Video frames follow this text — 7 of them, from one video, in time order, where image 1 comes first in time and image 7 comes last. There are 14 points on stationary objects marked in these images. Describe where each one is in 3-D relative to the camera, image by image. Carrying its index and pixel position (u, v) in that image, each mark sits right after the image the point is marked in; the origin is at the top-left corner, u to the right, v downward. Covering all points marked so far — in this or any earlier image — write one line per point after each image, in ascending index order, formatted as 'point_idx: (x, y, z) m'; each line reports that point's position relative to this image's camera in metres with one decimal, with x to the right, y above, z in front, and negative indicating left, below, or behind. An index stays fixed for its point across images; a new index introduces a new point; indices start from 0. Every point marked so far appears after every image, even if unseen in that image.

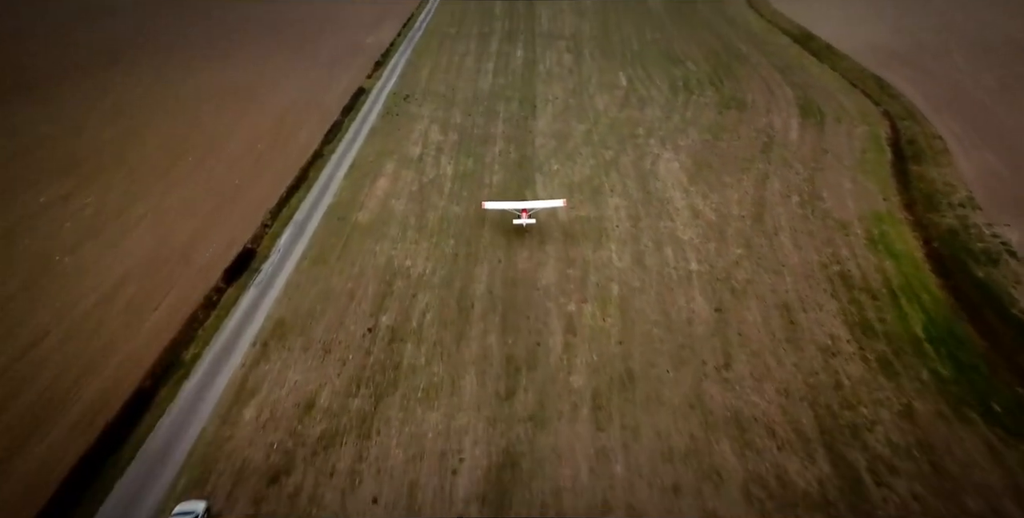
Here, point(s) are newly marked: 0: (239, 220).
0: (-8.9, +1.3, +15.0) m
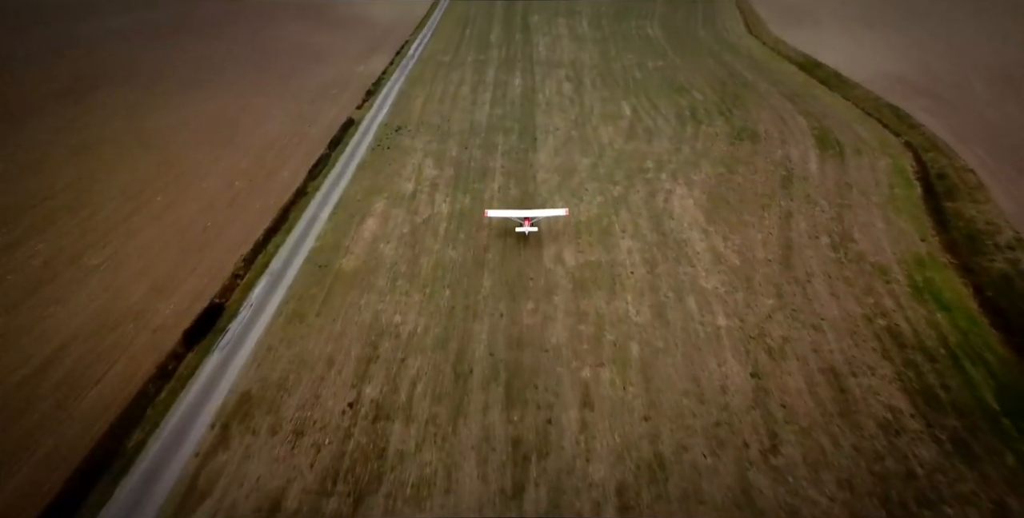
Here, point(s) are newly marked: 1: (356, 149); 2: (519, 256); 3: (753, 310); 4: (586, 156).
0: (-8.8, -0.3, +13.3) m
1: (-6.7, +4.7, +19.7) m
2: (+0.2, +0.1, +14.2) m
3: (+6.4, -1.3, +12.2) m
4: (+3.2, +4.3, +19.5) m
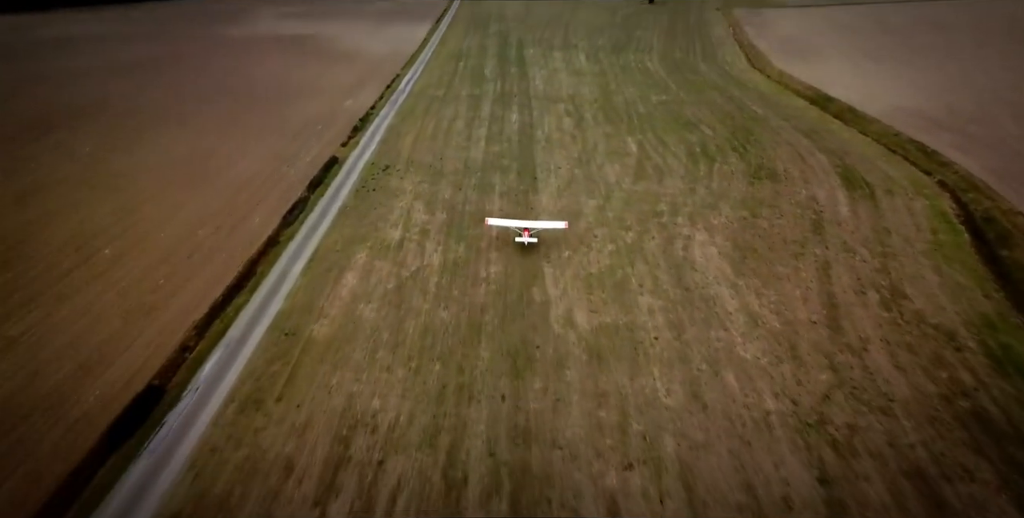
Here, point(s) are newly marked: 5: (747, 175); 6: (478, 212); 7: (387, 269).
0: (-8.7, -1.9, +11.2) m
1: (-6.7, +2.6, +17.8) m
2: (+0.2, -1.5, +12.2) m
3: (+6.5, -2.8, +10.2) m
4: (+3.1, +2.4, +17.8) m
5: (+9.7, +3.4, +19.1) m
6: (-1.3, +1.7, +17.0) m
7: (-3.7, -0.3, +13.8) m
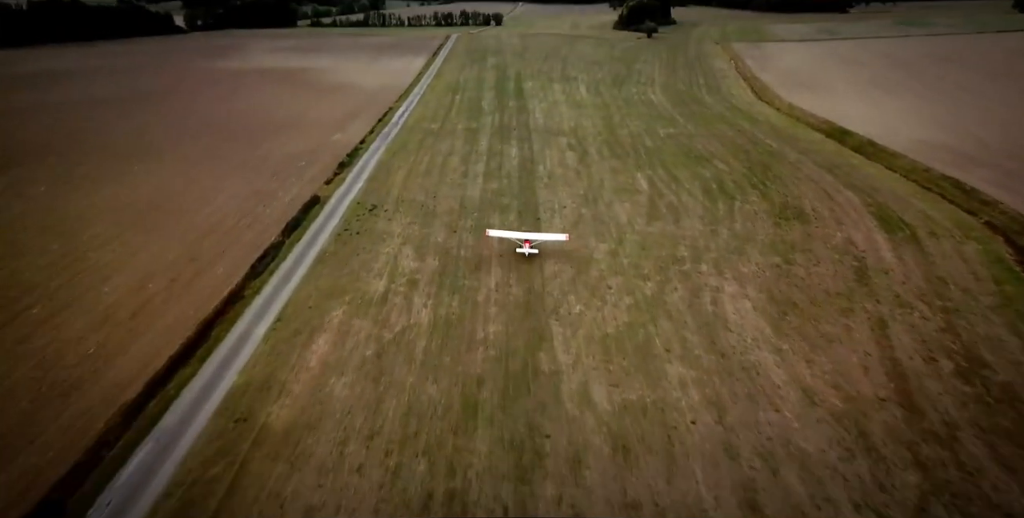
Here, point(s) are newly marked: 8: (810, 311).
0: (-8.7, -3.3, +8.9) m
1: (-6.7, +0.9, +15.9) m
2: (+0.3, -2.9, +10.0) m
3: (+6.6, -4.1, +8.0) m
4: (+3.1, +0.6, +15.9) m
5: (+9.7, +1.6, +17.3) m
6: (-1.2, 0.0, +15.1) m
7: (-3.7, -1.8, +11.7) m
8: (+8.0, -1.4, +12.3) m
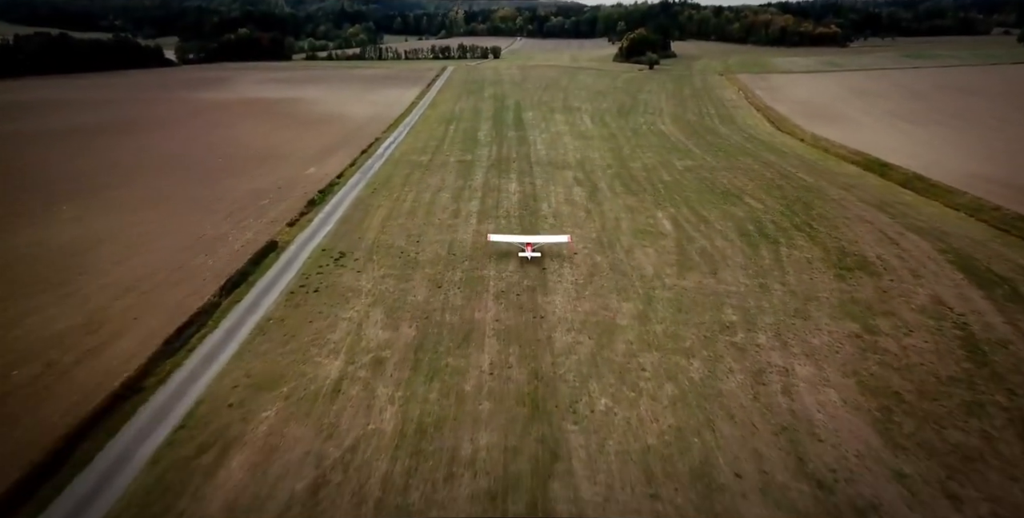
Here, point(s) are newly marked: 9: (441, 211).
0: (-8.6, -4.5, +5.3) m
1: (-6.7, -0.9, +12.5) m
2: (+0.3, -4.2, +6.5) m
3: (+6.6, -5.3, +4.4) m
4: (+3.1, -1.1, +12.6) m
5: (+9.7, -0.2, +14.1) m
6: (-1.2, -1.7, +11.7) m
7: (-3.7, -3.3, +8.2) m
8: (+8.0, -2.9, +8.9) m
9: (-2.8, +2.0, +19.0) m
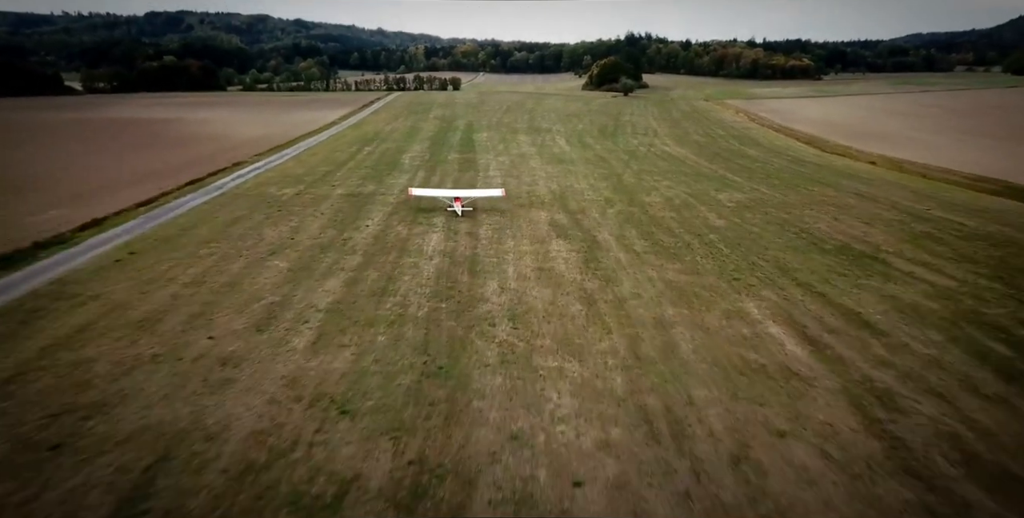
0: (-9.4, -6.3, -6.7) m
1: (-8.0, -3.2, +0.9) m
2: (-0.5, -5.9, -4.9) m
3: (+5.9, -6.7, -6.7) m
4: (+1.9, -3.3, +1.5) m
5: (+8.3, -2.4, +3.5) m
6: (-2.4, -3.8, +0.4) m
7: (-4.6, -5.2, -3.4) m
8: (+7.0, -4.7, -1.9) m
9: (-4.5, -0.8, +7.8) m
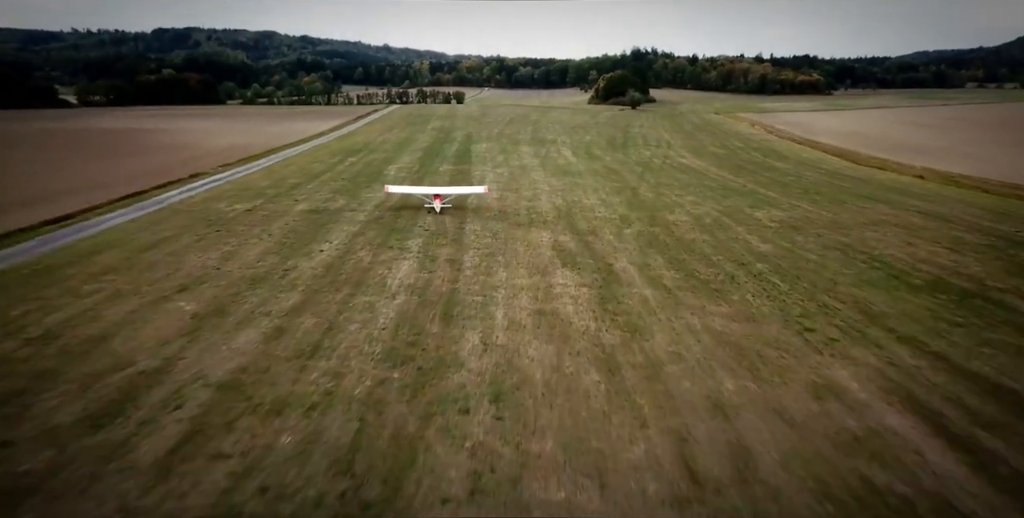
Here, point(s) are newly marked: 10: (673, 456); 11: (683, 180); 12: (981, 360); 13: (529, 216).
0: (-9.7, -6.4, -9.4) m
1: (-8.2, -3.5, -1.8) m
2: (-0.8, -6.1, -7.8) m
3: (+5.5, -6.8, -9.6) m
4: (+1.6, -3.7, -1.2) m
5: (+8.0, -2.9, +0.7) m
6: (-2.7, -4.2, -2.4) m
7: (-4.9, -5.4, -6.2) m
8: (+6.6, -5.0, -4.8) m
9: (-4.7, -1.4, +5.2) m
10: (+1.5, -1.8, +4.1) m
11: (+6.6, +3.3, +17.6) m
12: (+6.0, -1.2, +5.6) m
13: (+0.5, +1.1, +12.2) m
